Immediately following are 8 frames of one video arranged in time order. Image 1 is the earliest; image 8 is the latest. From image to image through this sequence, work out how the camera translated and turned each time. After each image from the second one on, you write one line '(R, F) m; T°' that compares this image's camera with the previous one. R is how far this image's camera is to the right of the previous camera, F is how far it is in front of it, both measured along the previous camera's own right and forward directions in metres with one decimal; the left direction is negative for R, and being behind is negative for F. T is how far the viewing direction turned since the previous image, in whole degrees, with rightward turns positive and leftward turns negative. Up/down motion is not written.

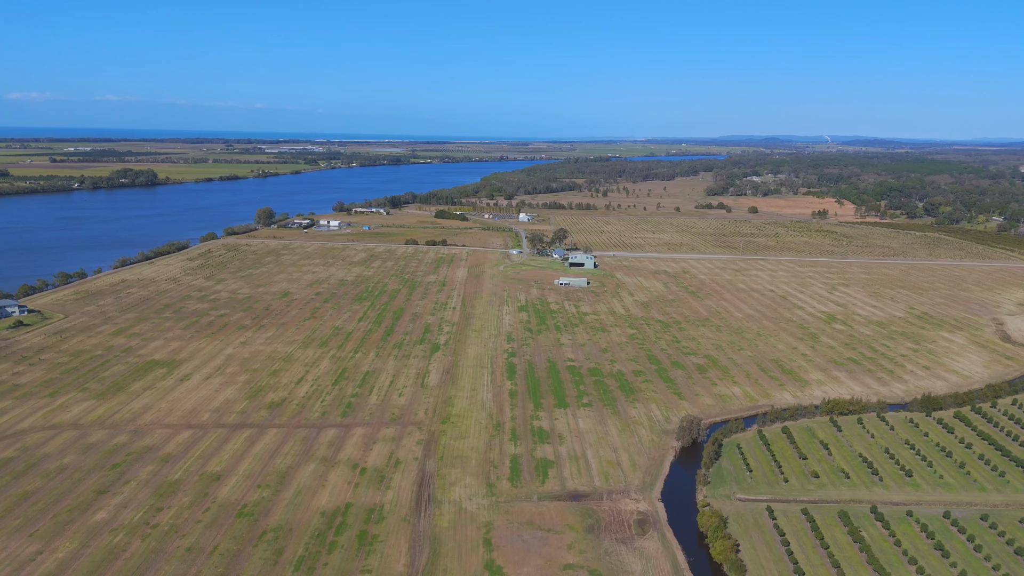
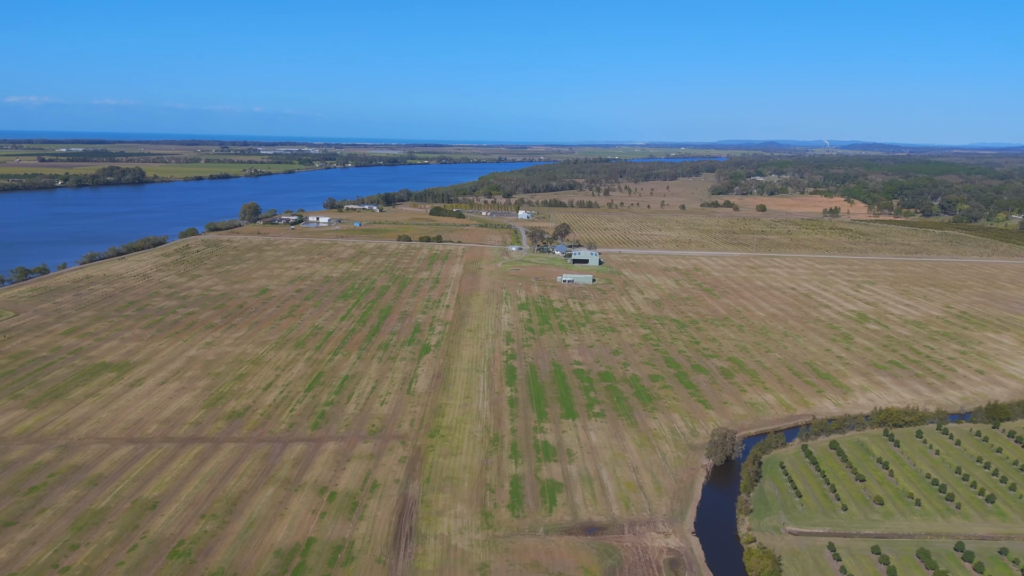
(-0.1, +4.4) m; 0°
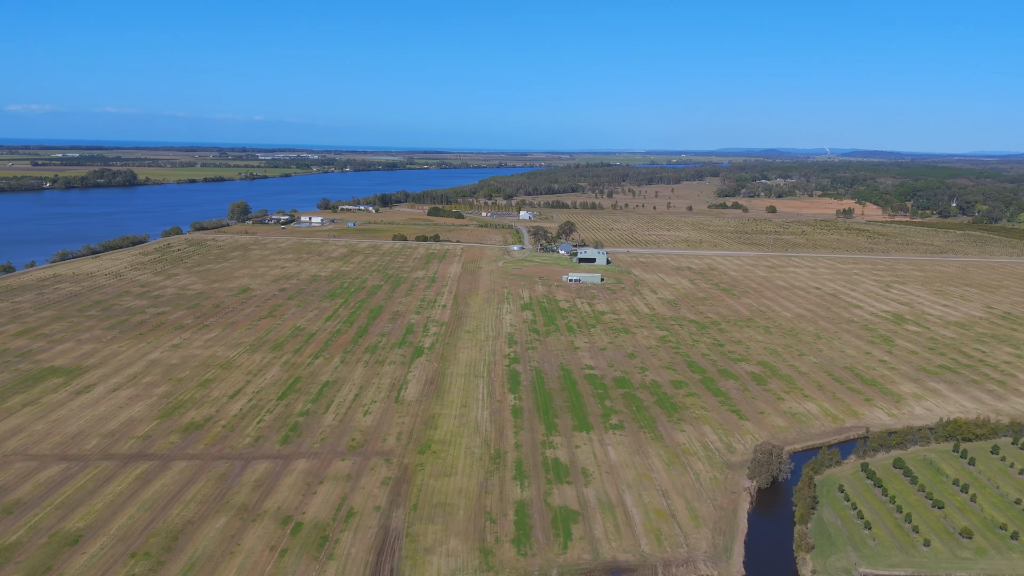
(-0.1, +3.8) m; 0°
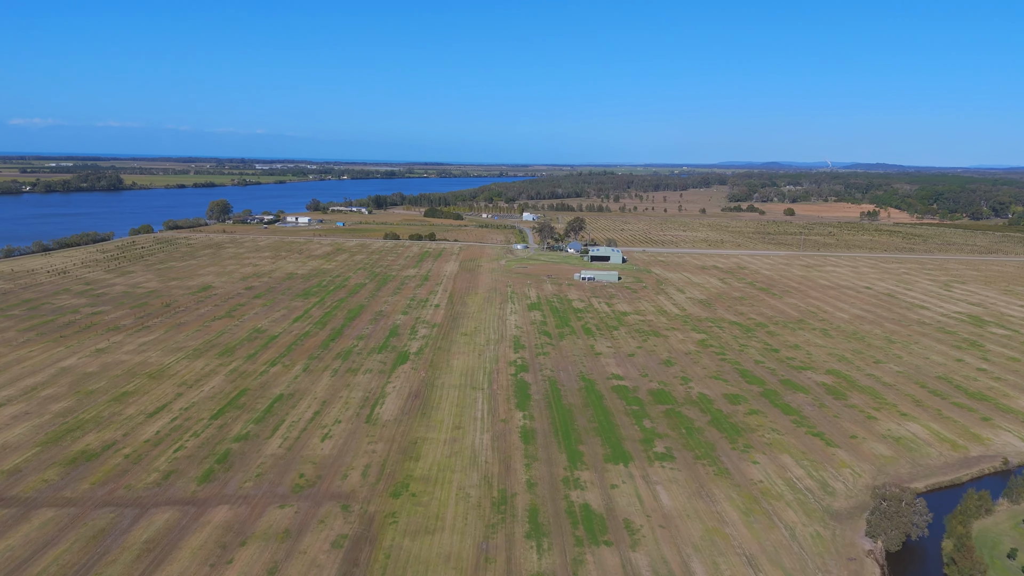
(-0.2, +6.1) m; 0°
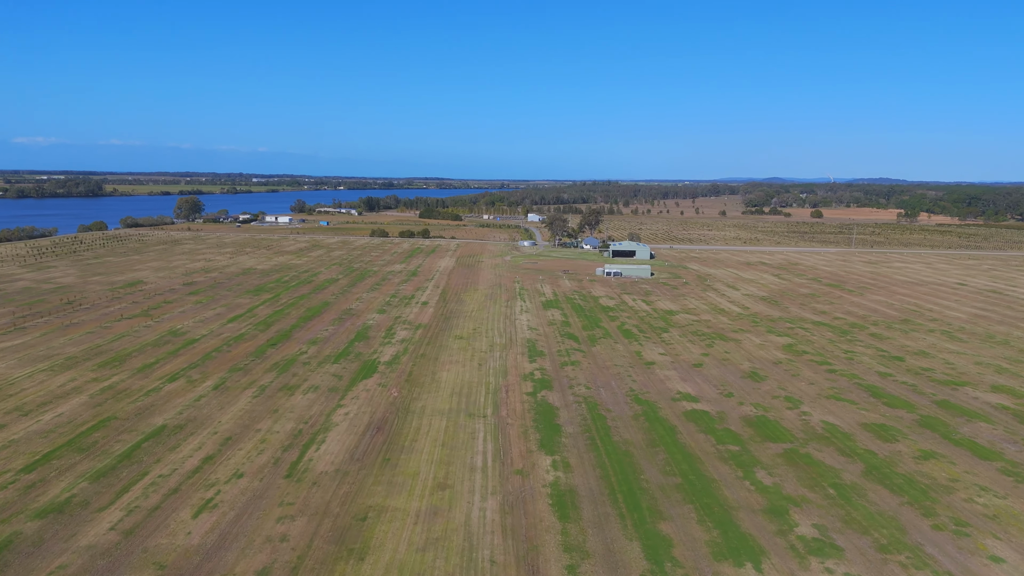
(-0.3, +7.9) m; 0°
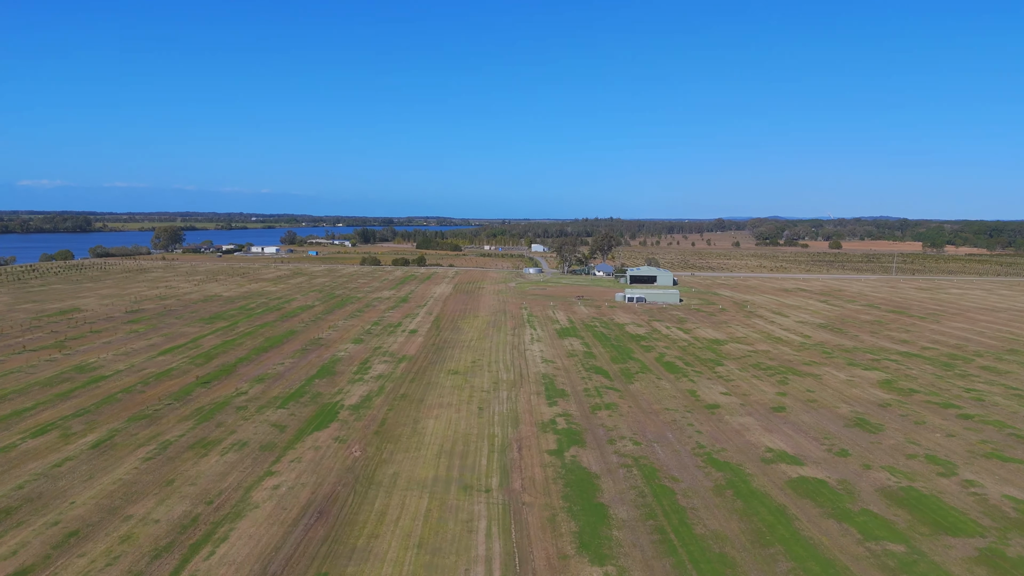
(-0.2, +4.8) m; 0°
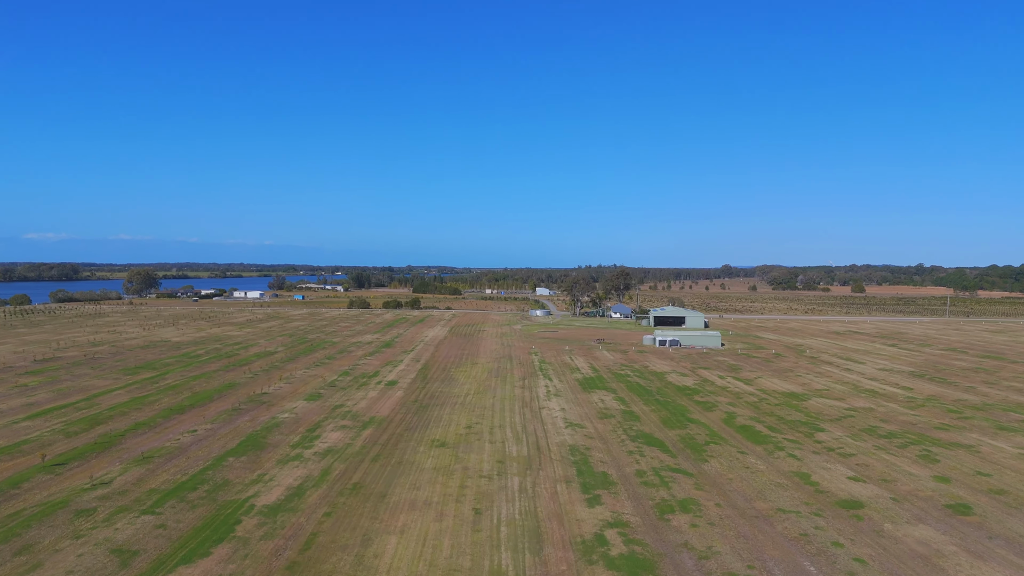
(-0.2, +4.9) m; 0°
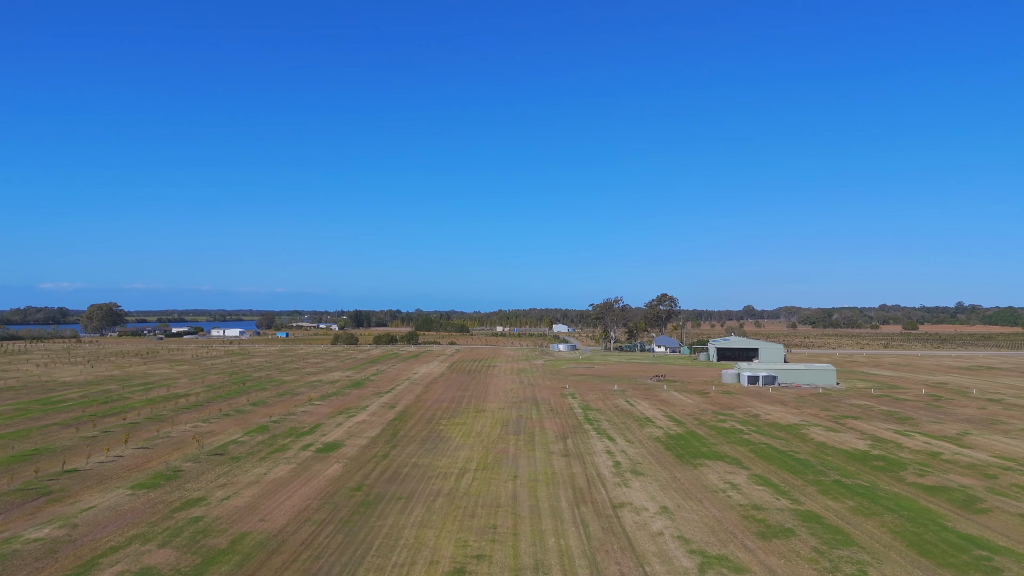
(-0.3, +7.0) m; -1°
